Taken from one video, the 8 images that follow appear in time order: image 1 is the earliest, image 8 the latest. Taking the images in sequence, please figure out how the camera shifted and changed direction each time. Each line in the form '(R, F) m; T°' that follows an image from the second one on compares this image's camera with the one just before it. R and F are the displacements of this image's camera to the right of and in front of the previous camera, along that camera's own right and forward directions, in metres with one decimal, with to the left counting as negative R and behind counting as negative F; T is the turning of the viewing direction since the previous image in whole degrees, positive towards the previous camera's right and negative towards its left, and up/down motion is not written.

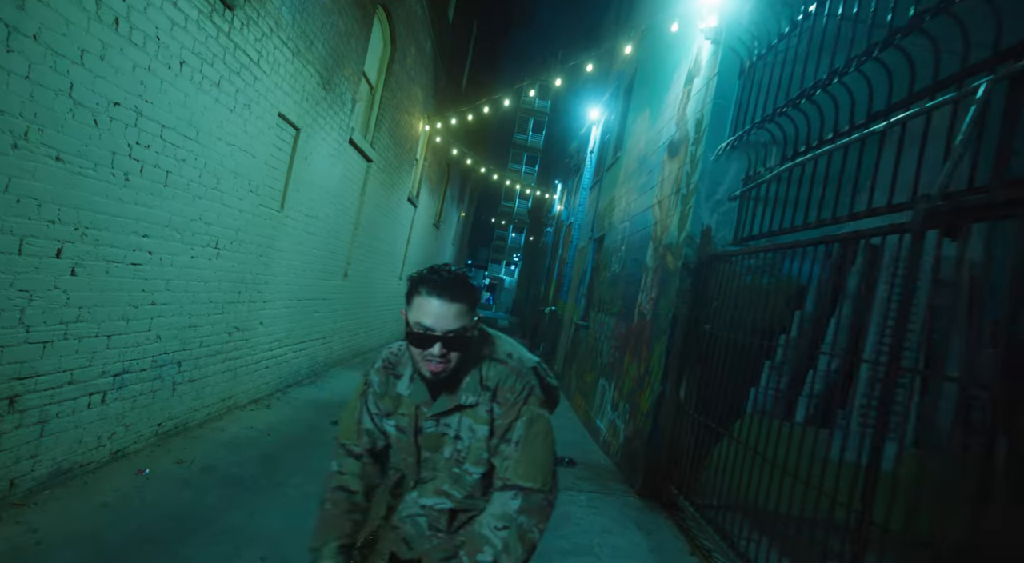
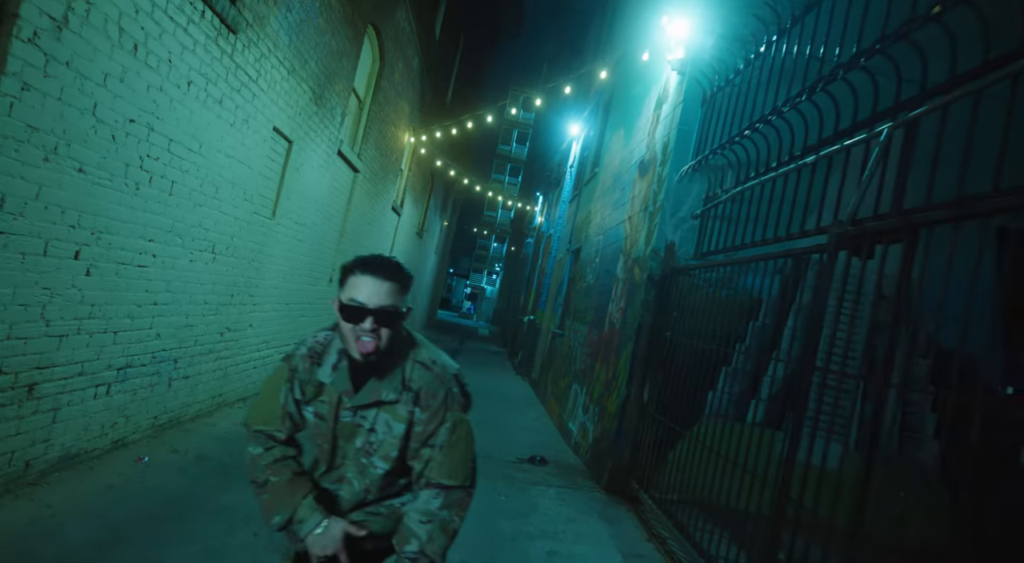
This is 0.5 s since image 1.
(0.0, -0.4) m; +2°
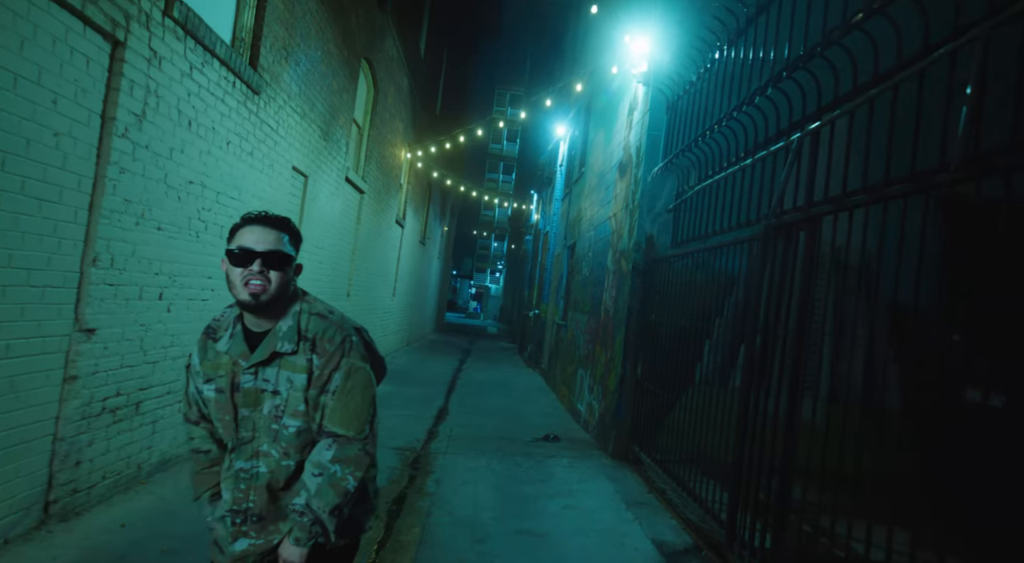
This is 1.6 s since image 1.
(0.0, -0.8) m; 0°
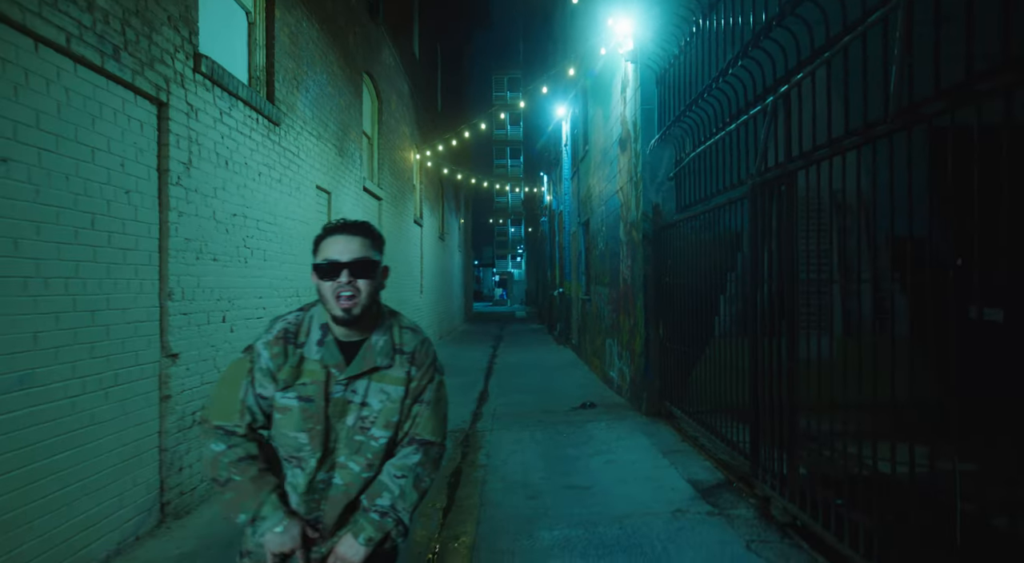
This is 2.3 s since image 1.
(0.0, -0.5) m; -2°
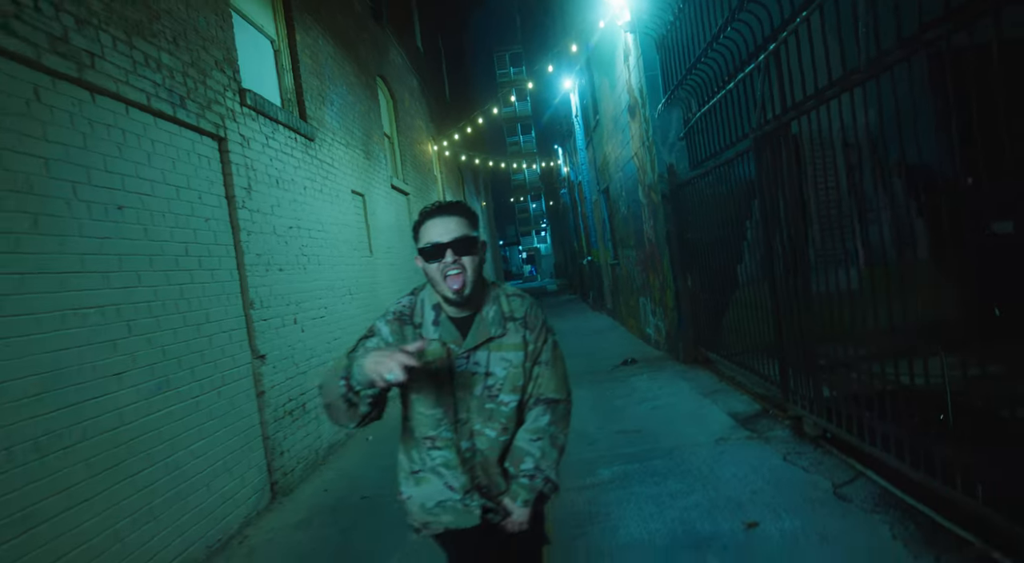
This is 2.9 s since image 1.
(-0.1, -0.5) m; -3°
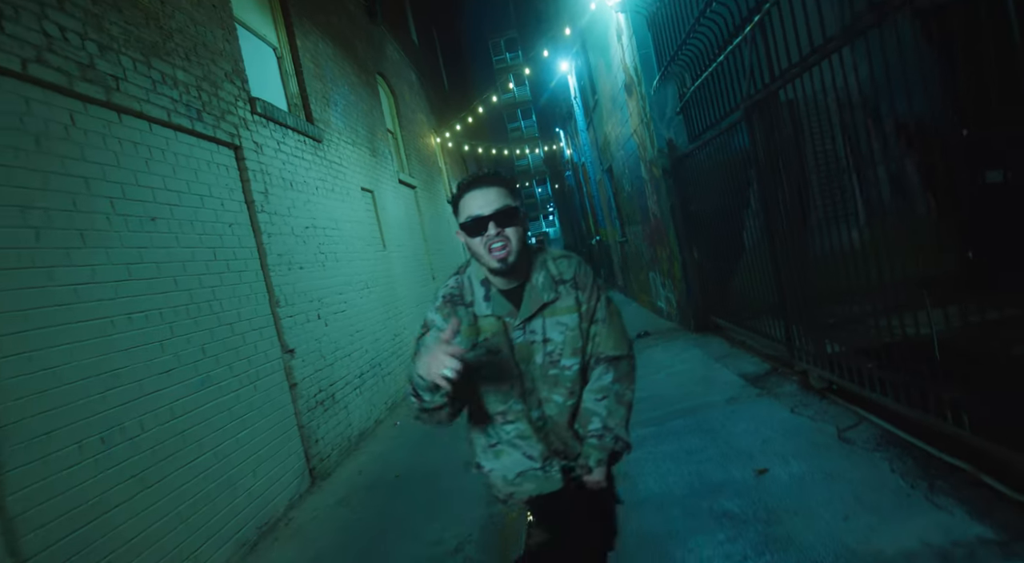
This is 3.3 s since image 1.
(0.0, -0.2) m; -1°
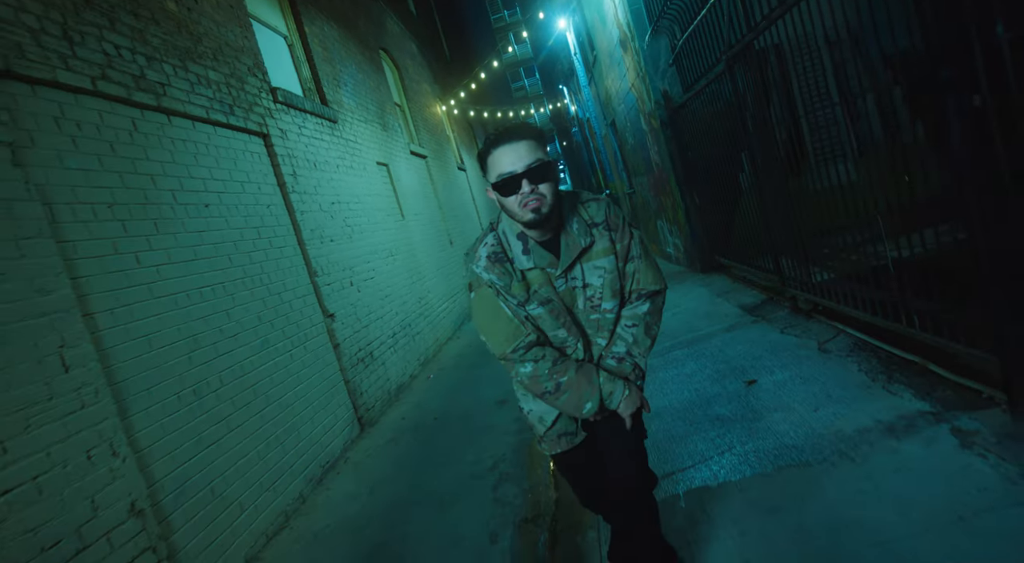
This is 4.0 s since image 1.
(0.0, -0.5) m; -2°
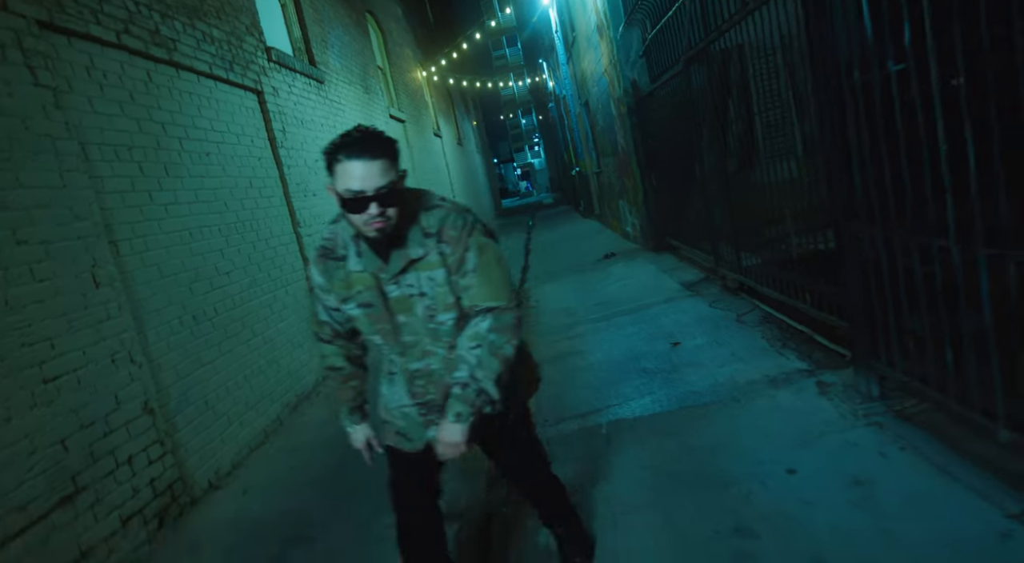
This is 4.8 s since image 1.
(0.0, -0.6) m; +3°
